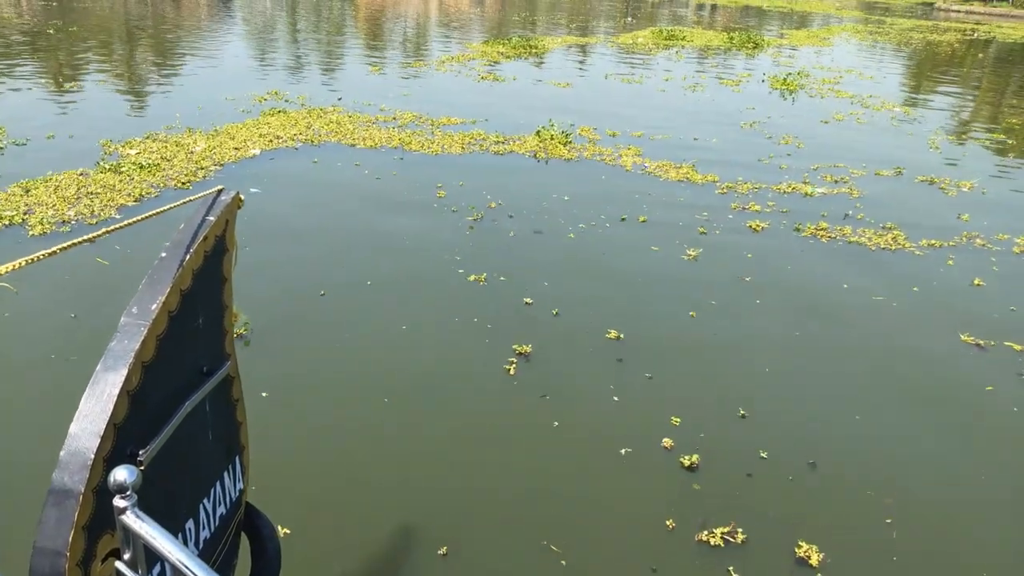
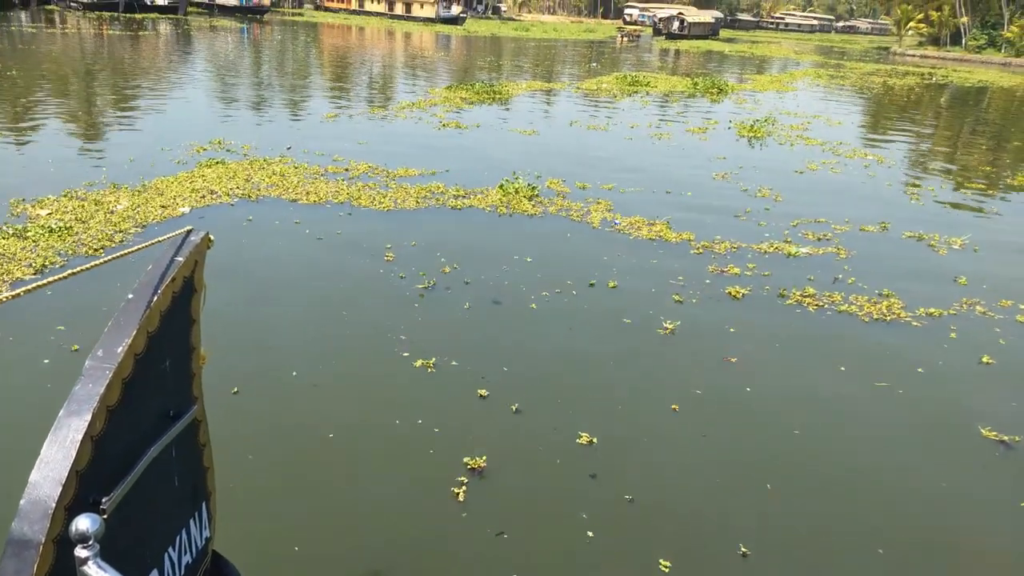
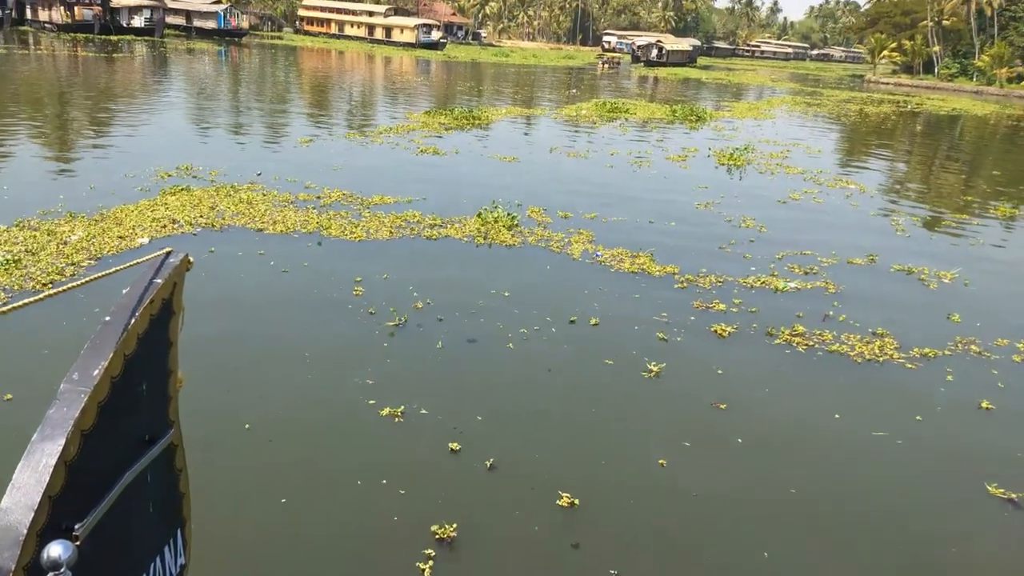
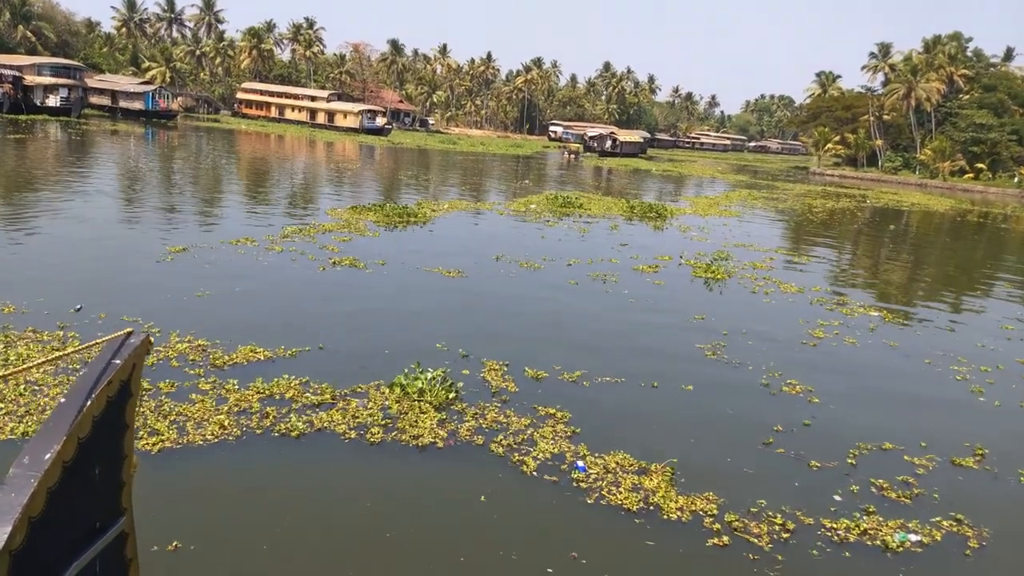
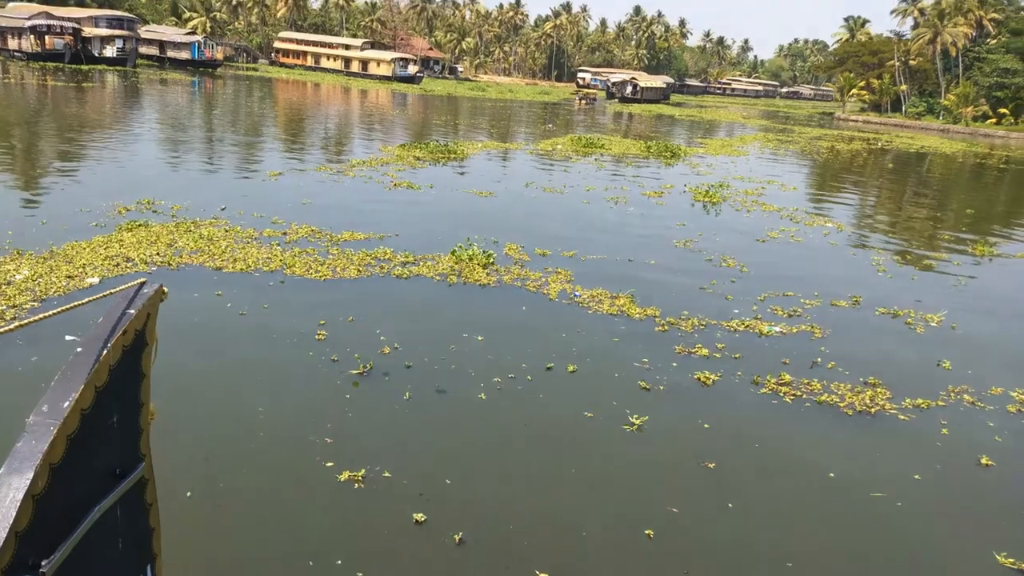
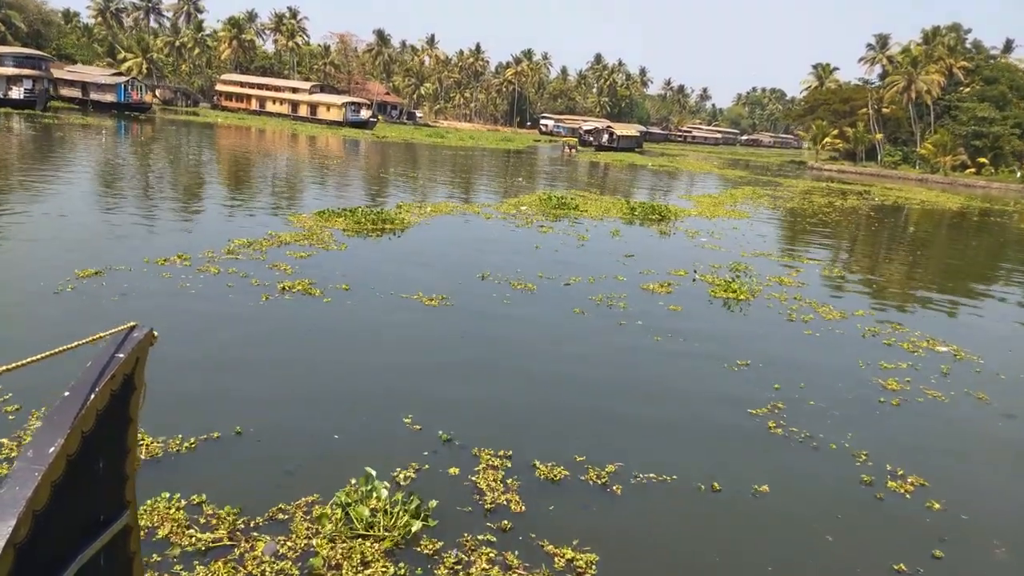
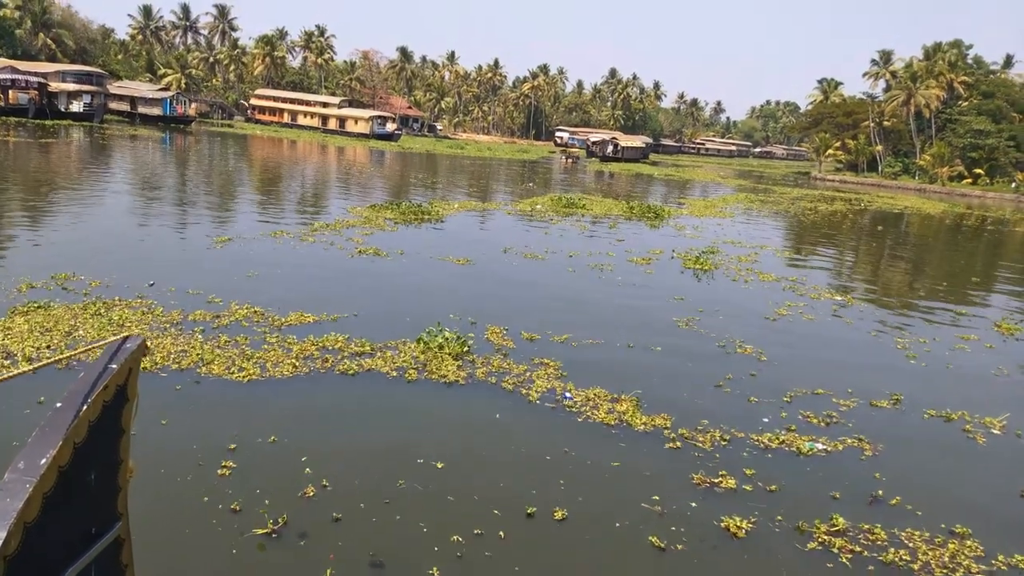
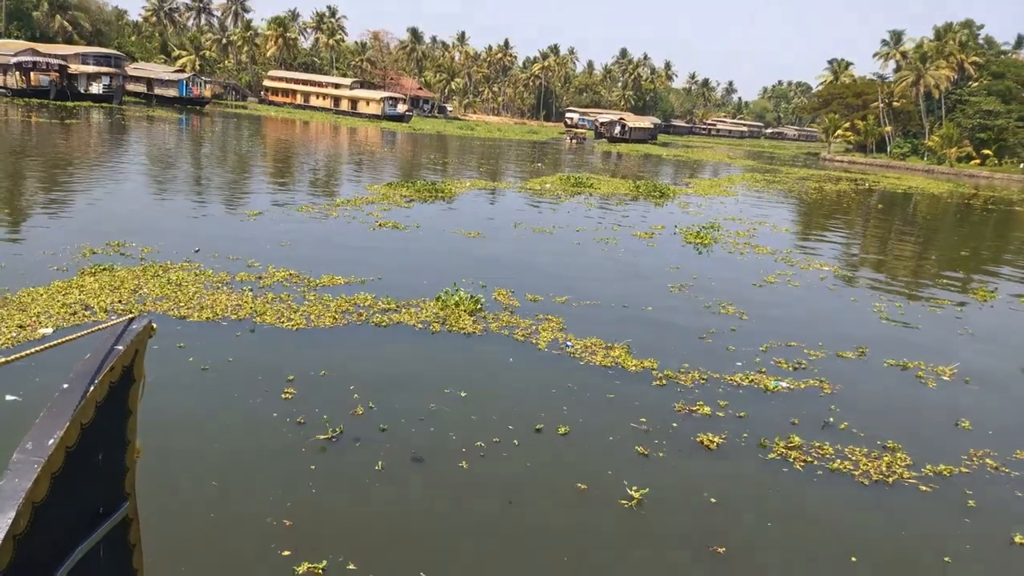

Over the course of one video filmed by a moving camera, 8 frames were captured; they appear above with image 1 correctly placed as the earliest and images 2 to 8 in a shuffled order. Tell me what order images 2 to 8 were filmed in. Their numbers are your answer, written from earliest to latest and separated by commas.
2, 3, 5, 8, 7, 4, 6
